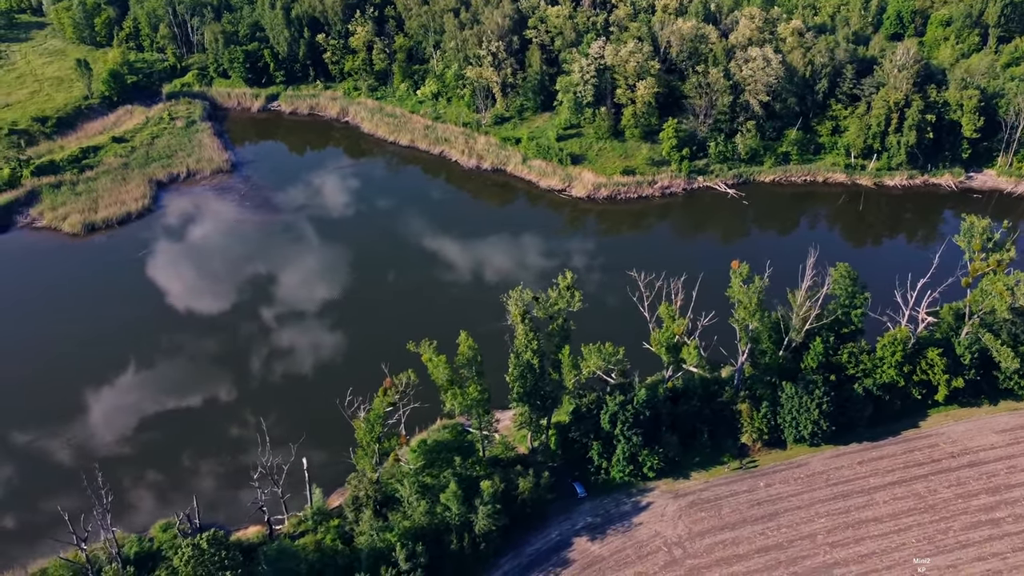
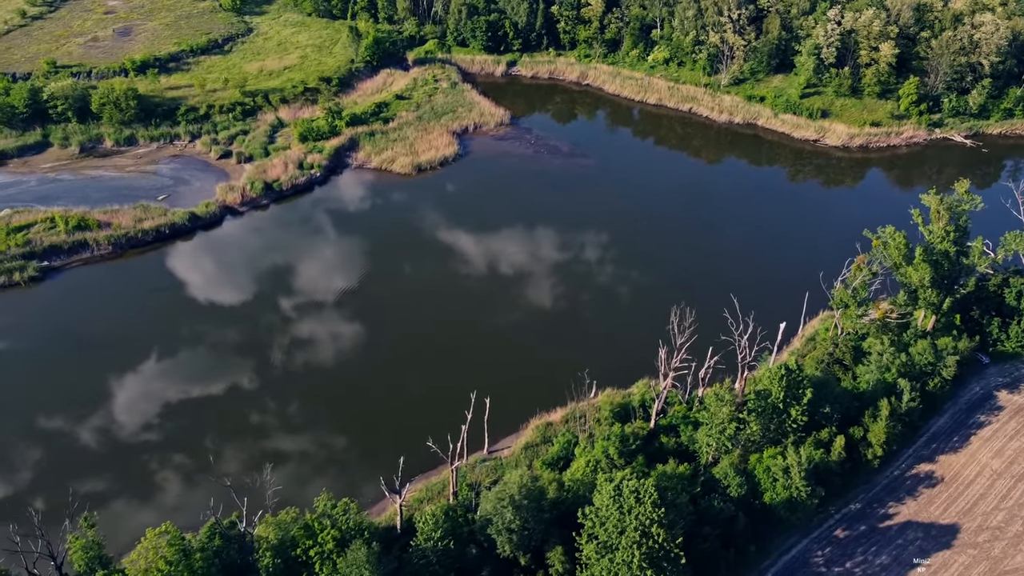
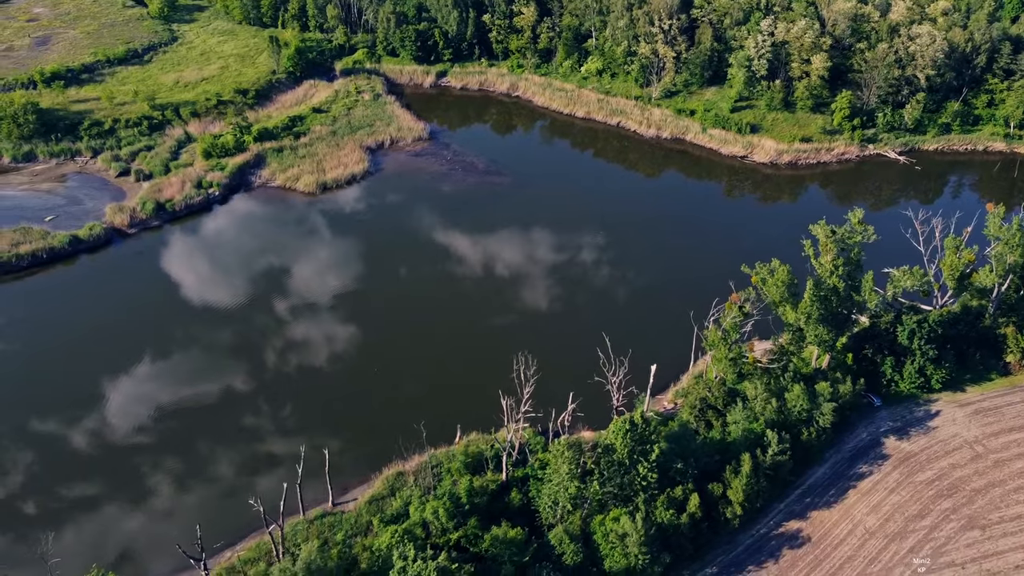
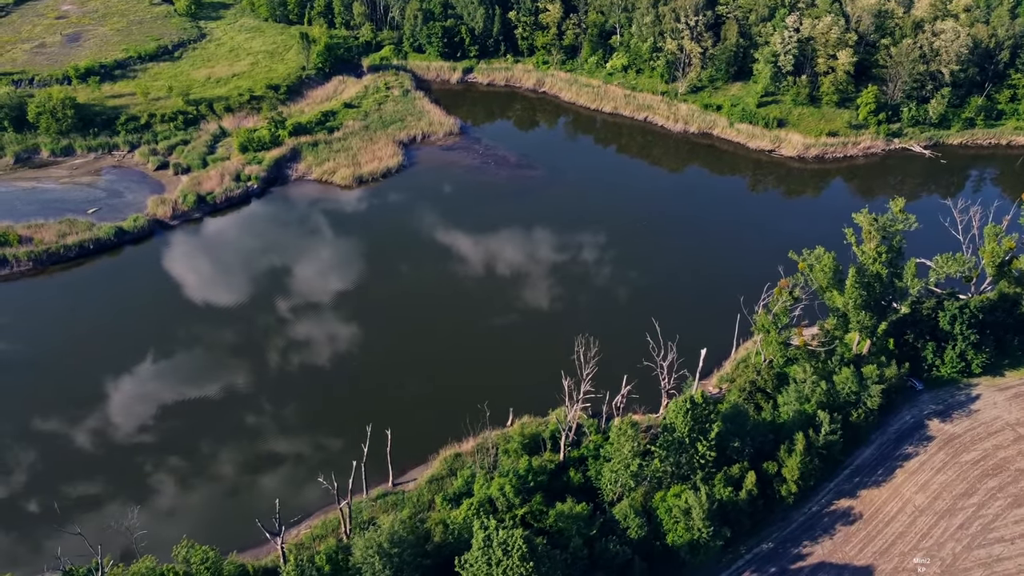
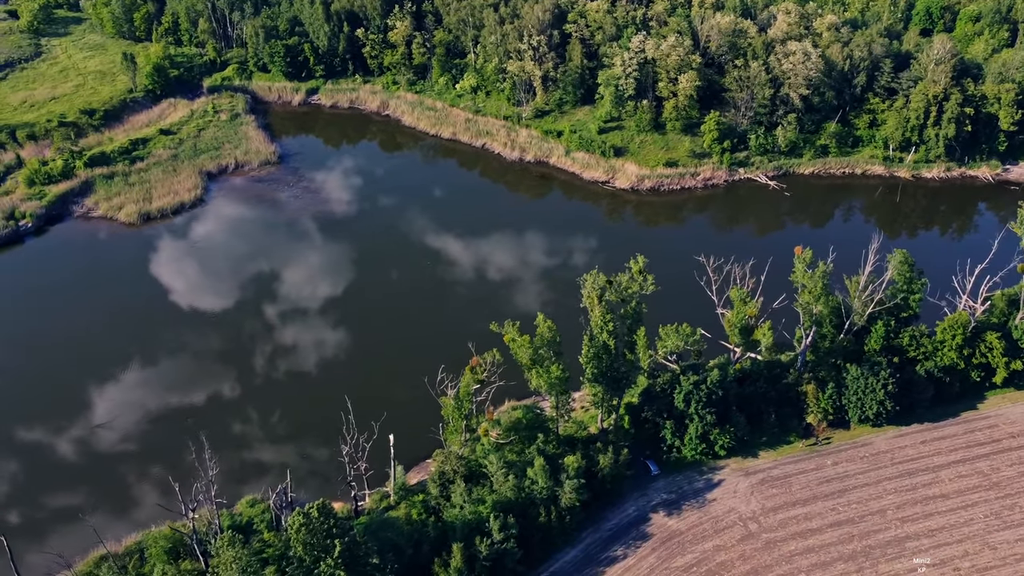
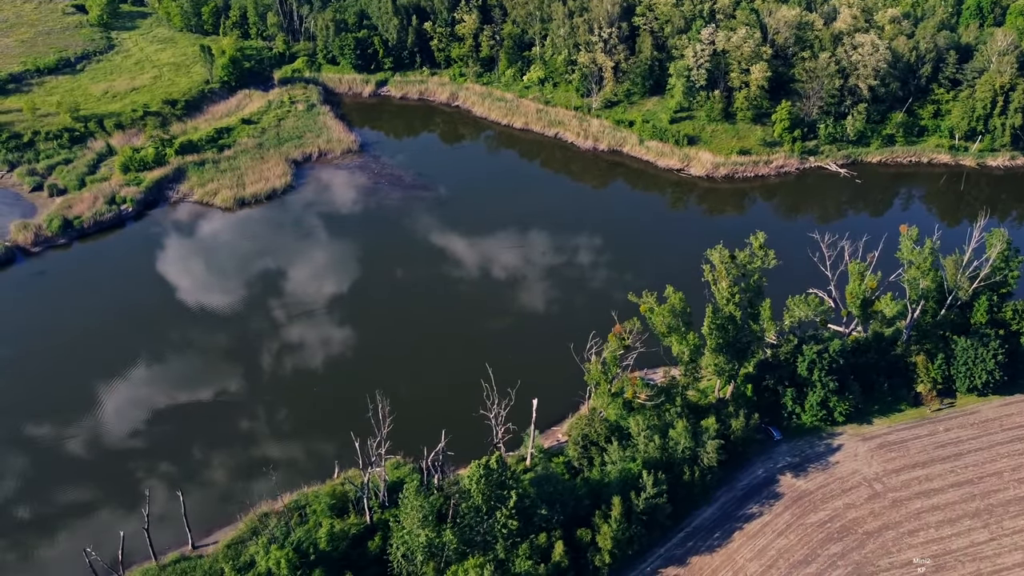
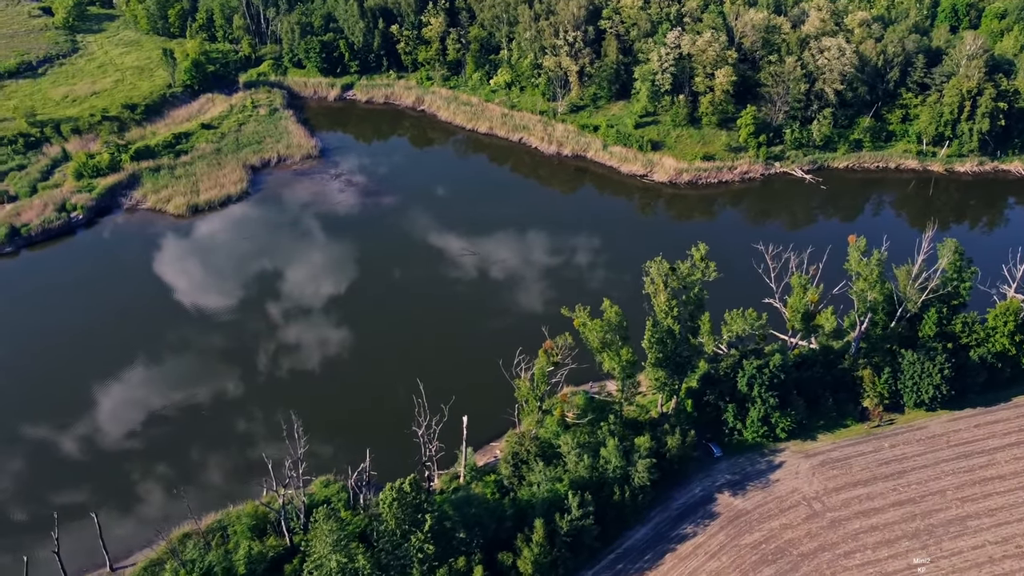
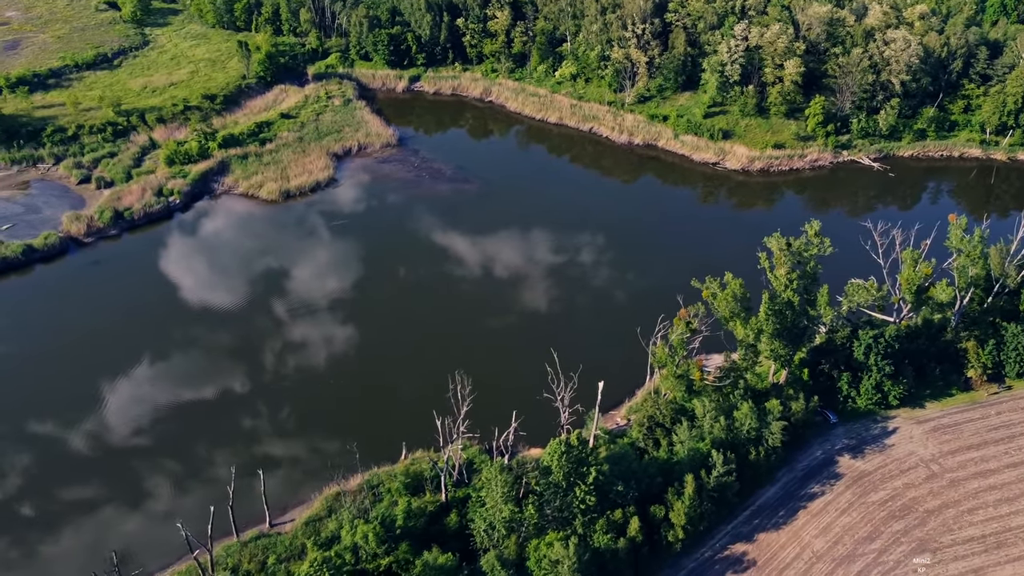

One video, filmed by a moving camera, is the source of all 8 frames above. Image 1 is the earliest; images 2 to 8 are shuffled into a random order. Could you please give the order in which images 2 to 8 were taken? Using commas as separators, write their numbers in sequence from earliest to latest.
5, 7, 6, 8, 3, 4, 2
